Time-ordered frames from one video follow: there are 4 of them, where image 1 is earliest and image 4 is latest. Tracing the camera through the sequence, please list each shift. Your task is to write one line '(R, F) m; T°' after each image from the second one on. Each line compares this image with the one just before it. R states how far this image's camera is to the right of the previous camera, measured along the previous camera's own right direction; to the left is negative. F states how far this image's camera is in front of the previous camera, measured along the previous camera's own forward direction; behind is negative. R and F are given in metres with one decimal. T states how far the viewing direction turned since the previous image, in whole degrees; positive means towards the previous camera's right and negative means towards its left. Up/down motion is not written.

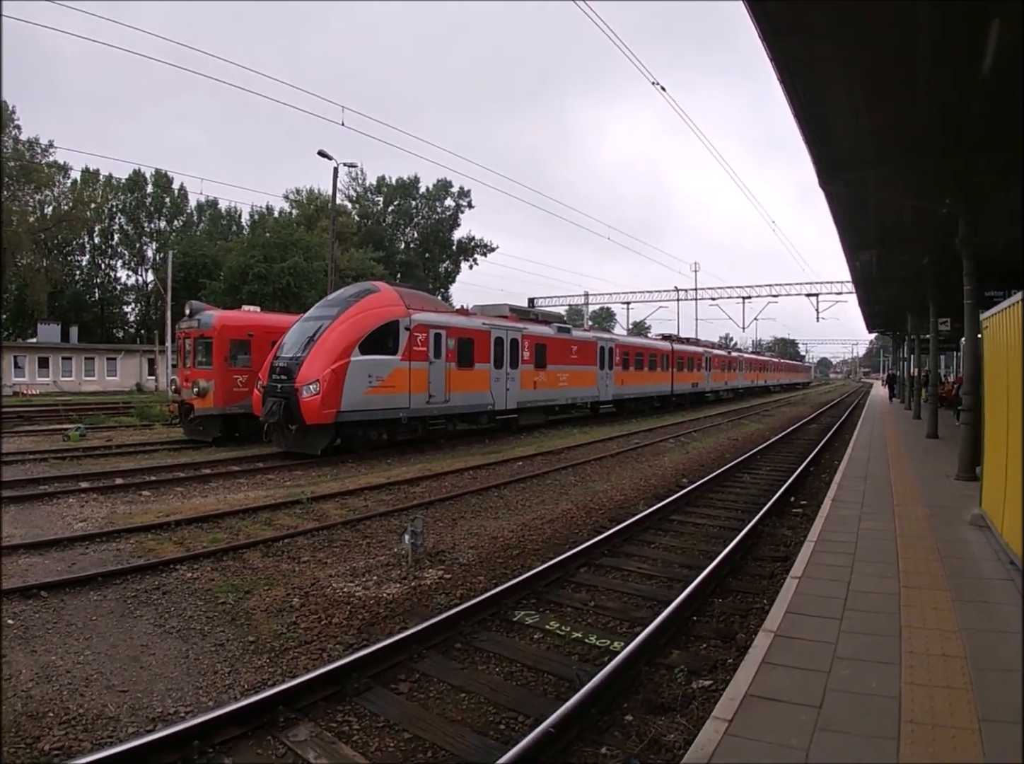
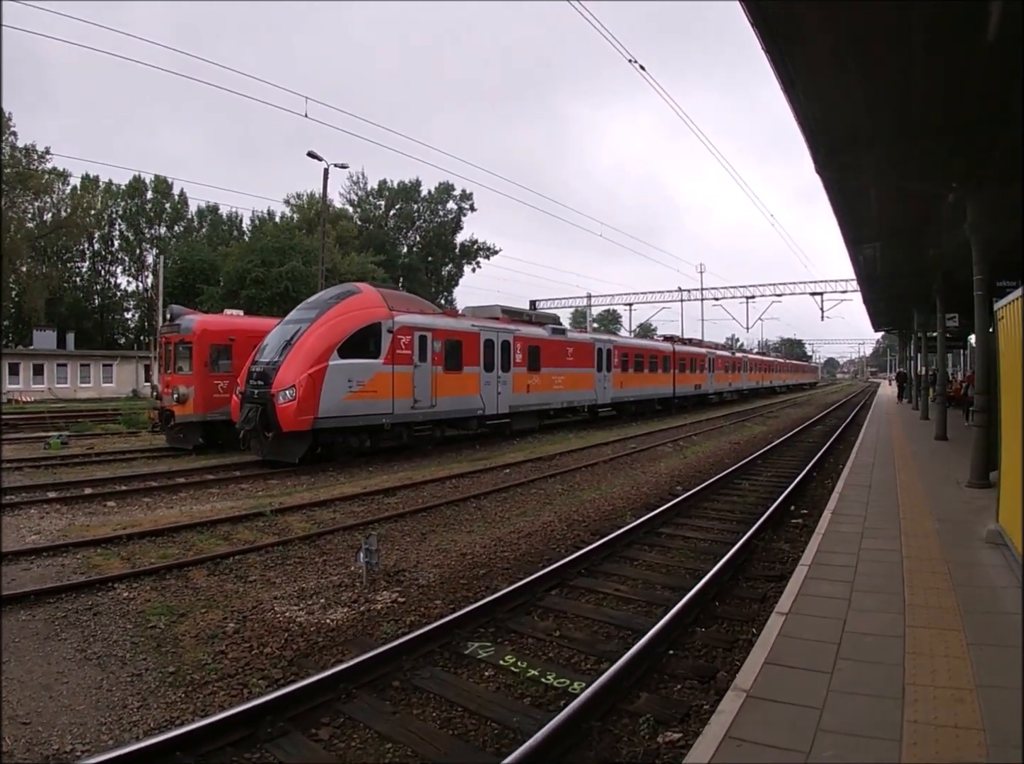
(+0.5, +0.7) m; -1°
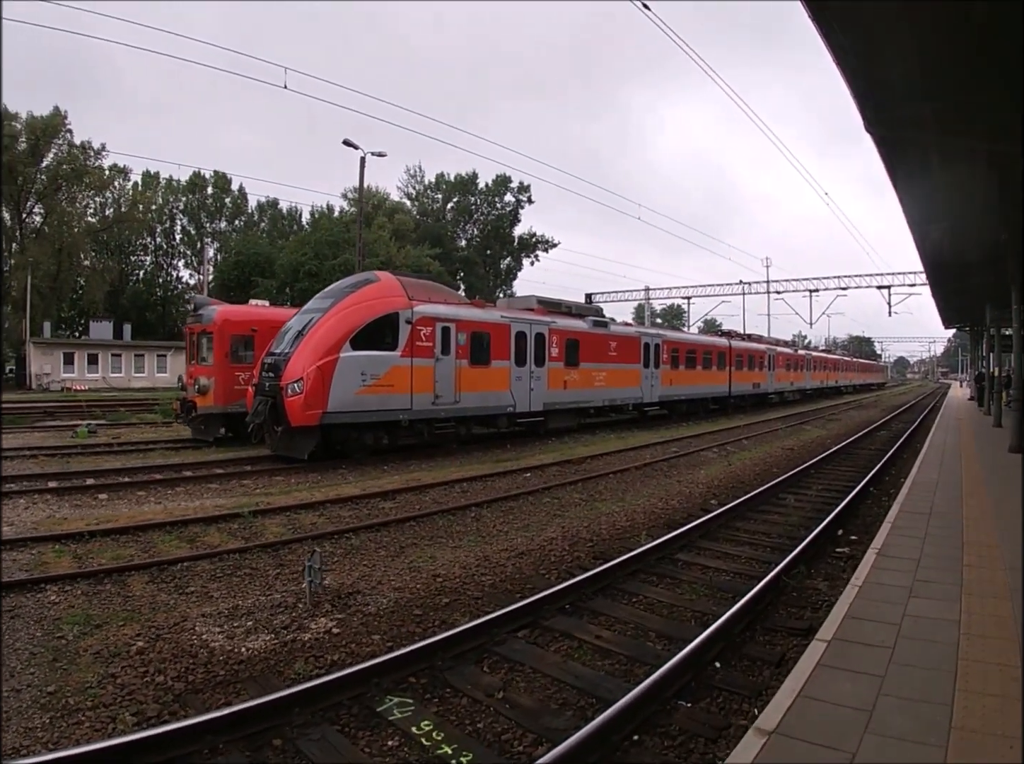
(+0.8, +1.2) m; -6°
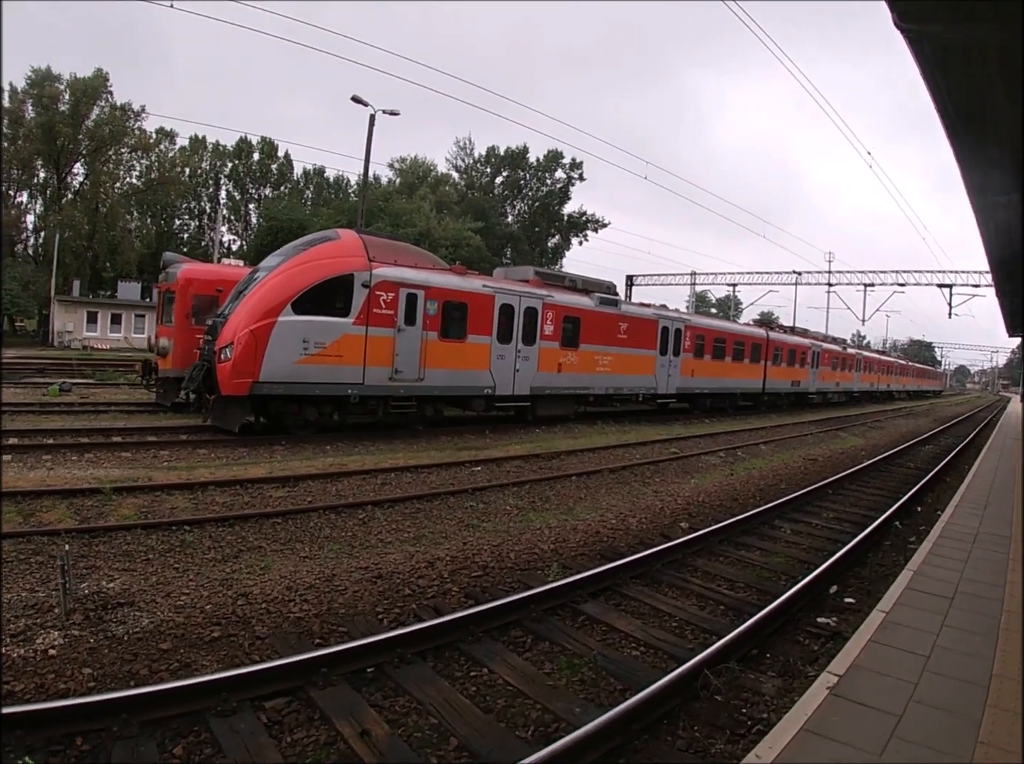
(+1.5, +2.1) m; -5°
